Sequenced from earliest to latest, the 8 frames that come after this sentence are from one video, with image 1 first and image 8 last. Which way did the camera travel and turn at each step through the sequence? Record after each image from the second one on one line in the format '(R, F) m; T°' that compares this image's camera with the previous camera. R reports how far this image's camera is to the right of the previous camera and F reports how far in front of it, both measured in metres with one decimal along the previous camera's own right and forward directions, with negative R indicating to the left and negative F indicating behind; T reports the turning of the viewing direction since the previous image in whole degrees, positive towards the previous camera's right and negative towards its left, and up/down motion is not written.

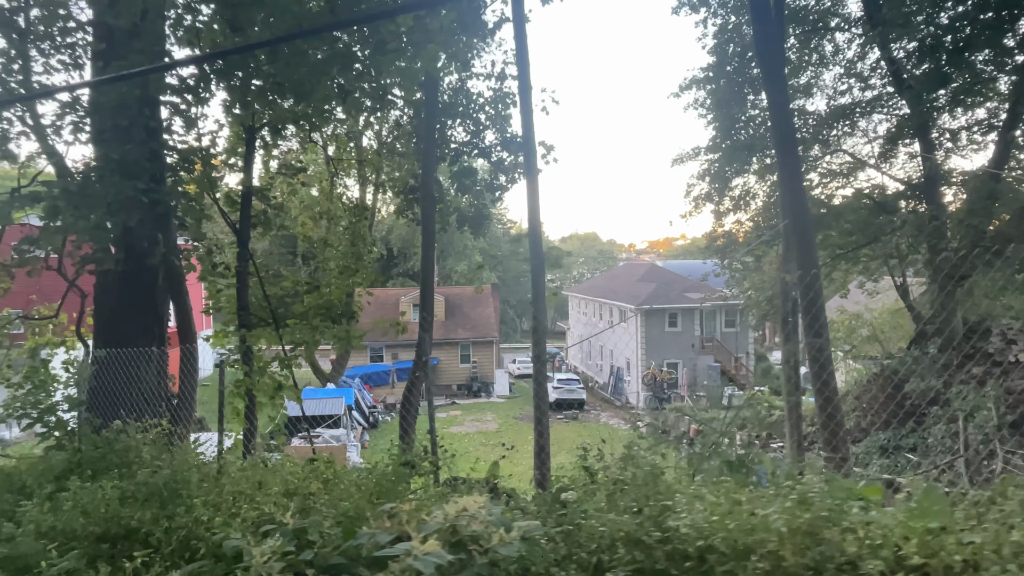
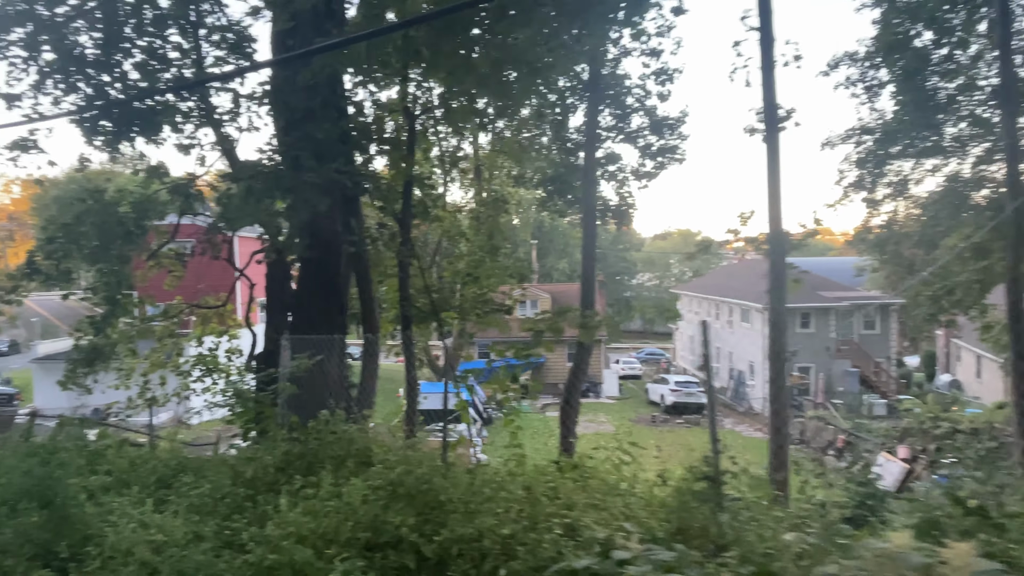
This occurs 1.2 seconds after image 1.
(-1.0, +0.5) m; -8°
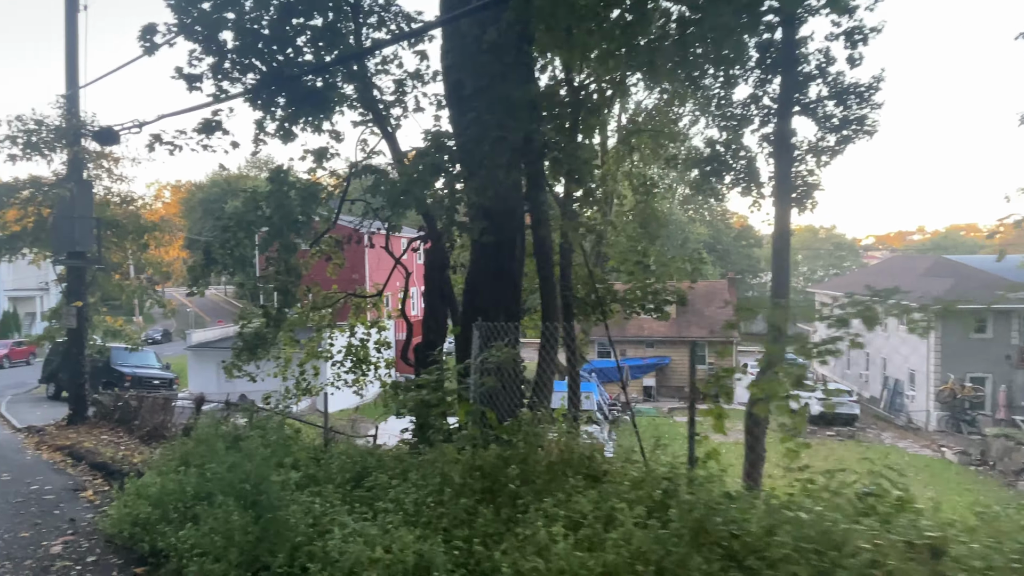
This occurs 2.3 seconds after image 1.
(-0.8, +0.6) m; -9°
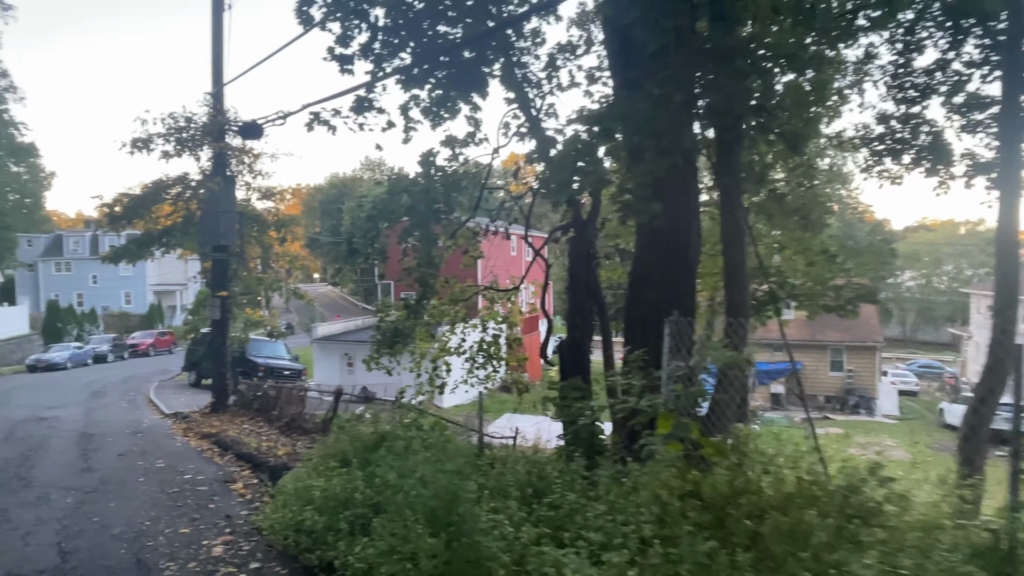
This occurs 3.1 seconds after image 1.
(-0.6, +0.5) m; -9°
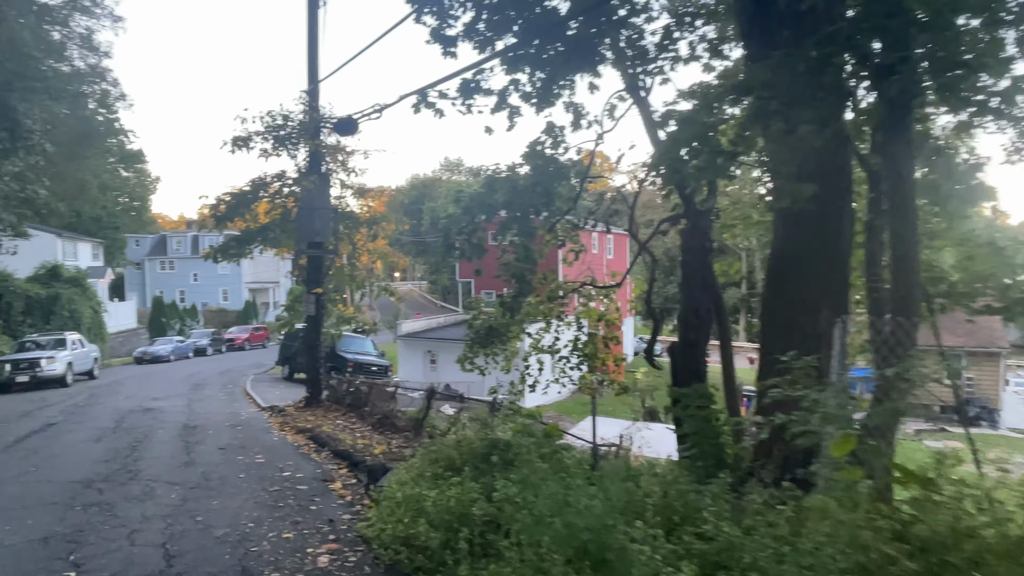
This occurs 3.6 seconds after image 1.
(-0.3, +0.4) m; -7°
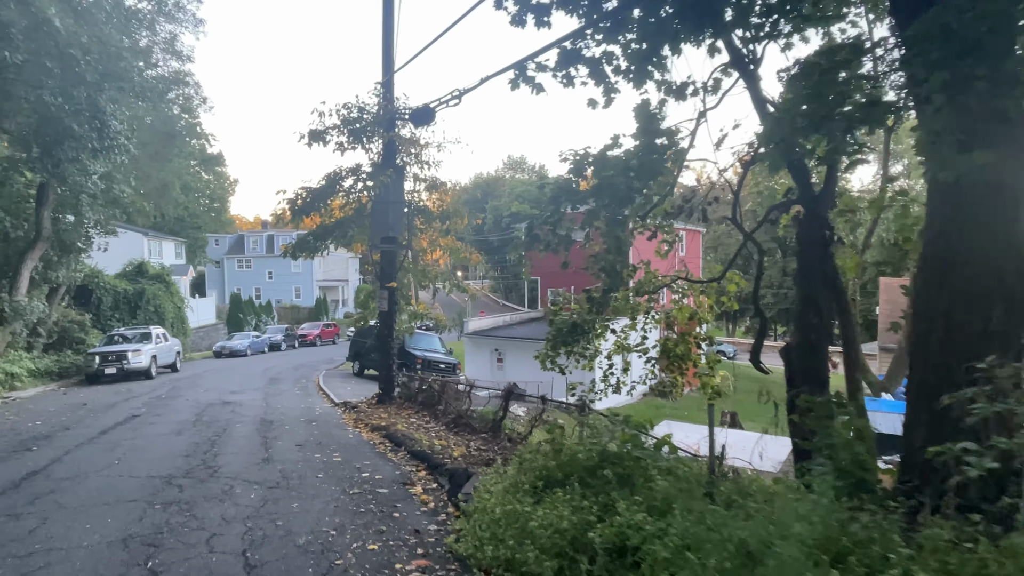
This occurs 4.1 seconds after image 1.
(-0.3, +0.4) m; -6°
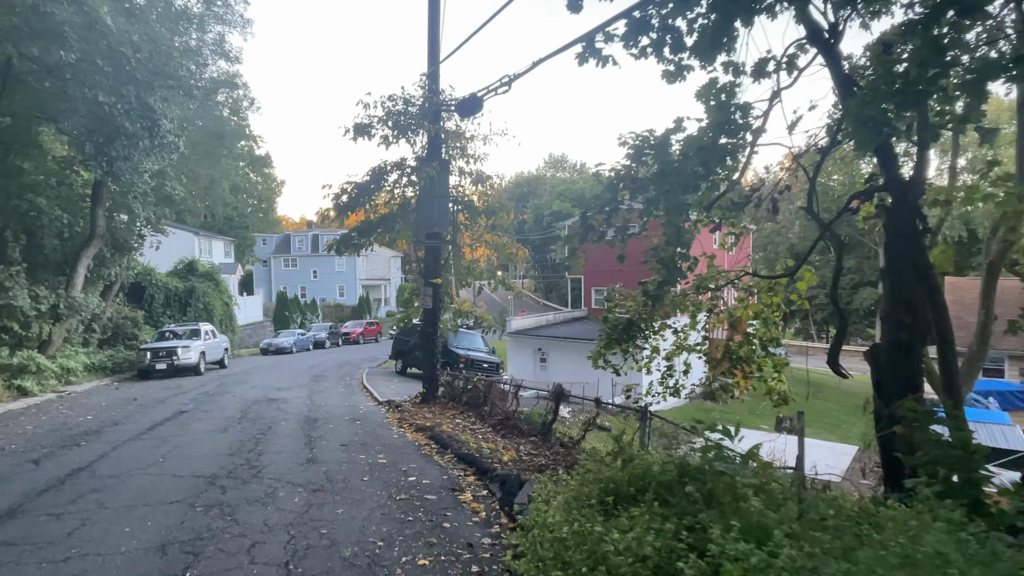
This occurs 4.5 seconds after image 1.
(-0.1, +0.3) m; -4°
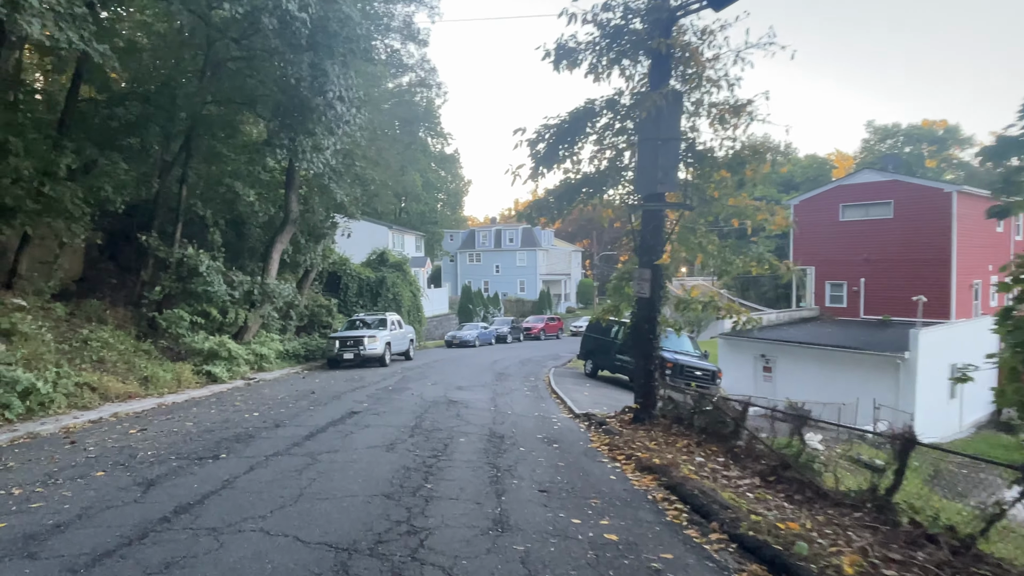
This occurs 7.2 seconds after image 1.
(-0.8, +2.4) m; -16°
